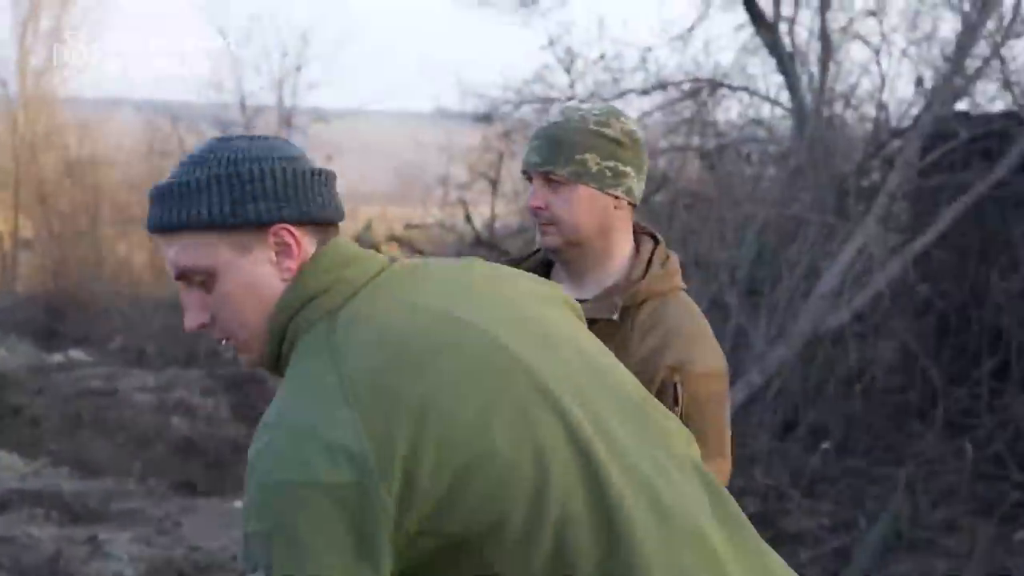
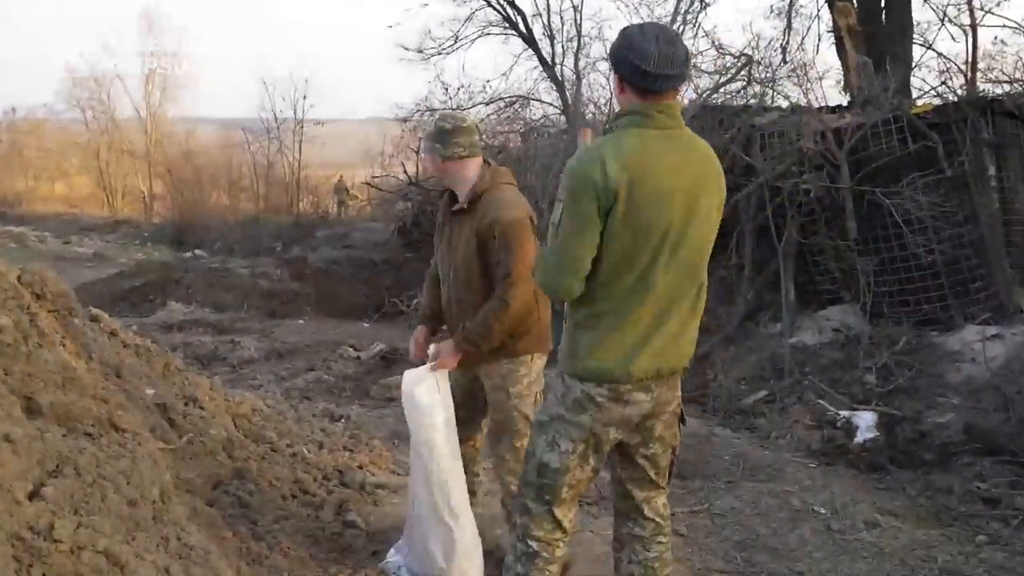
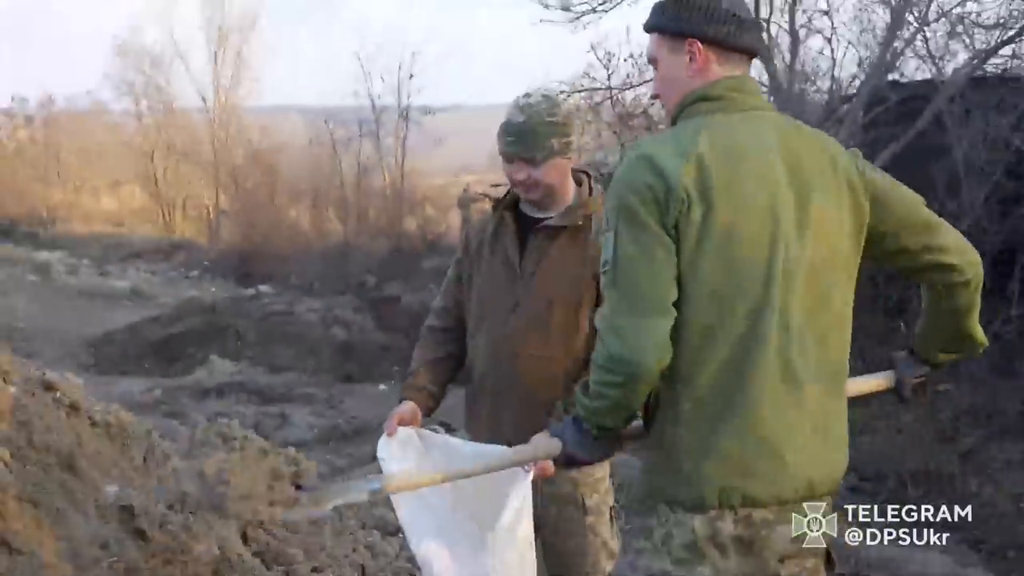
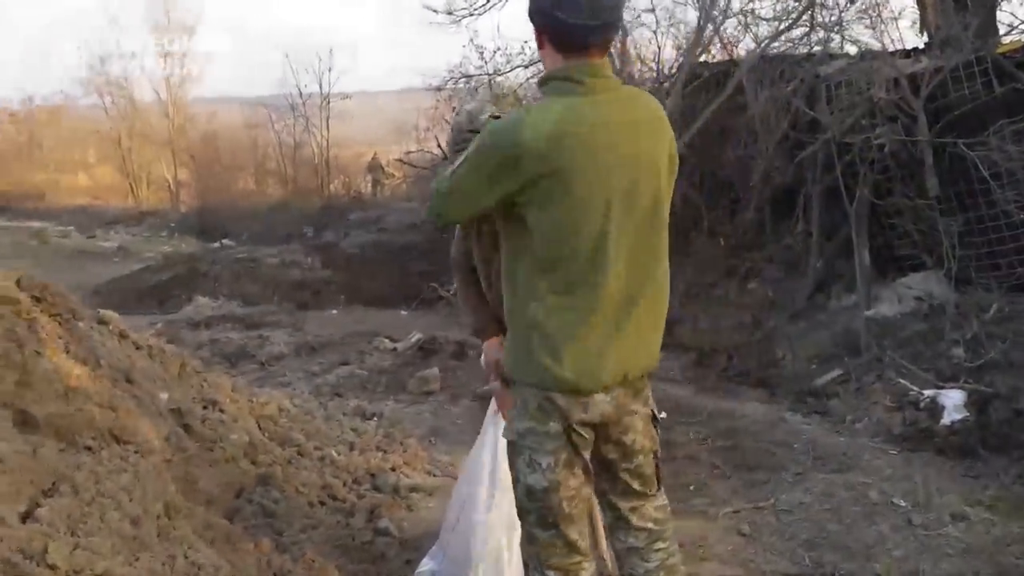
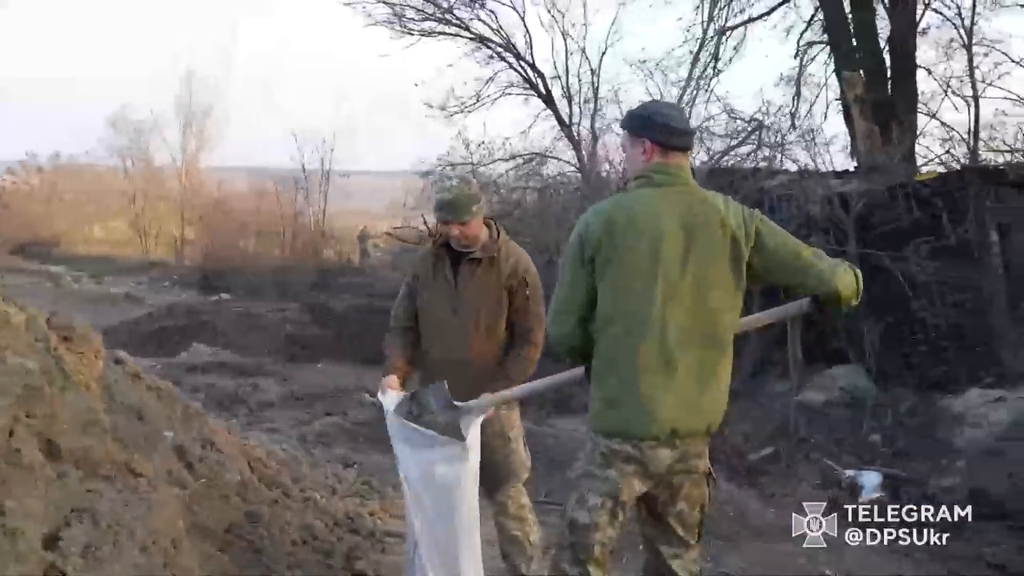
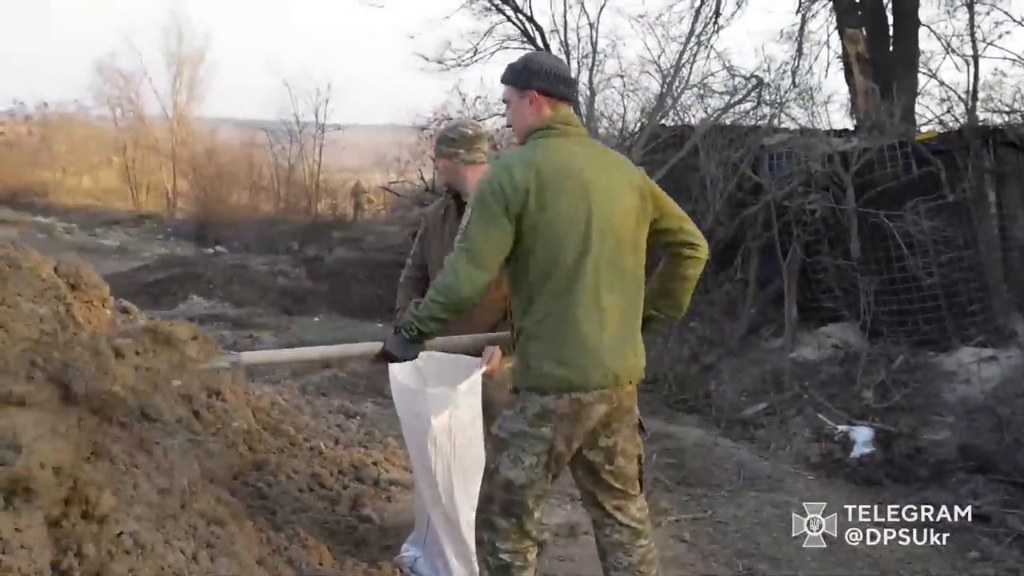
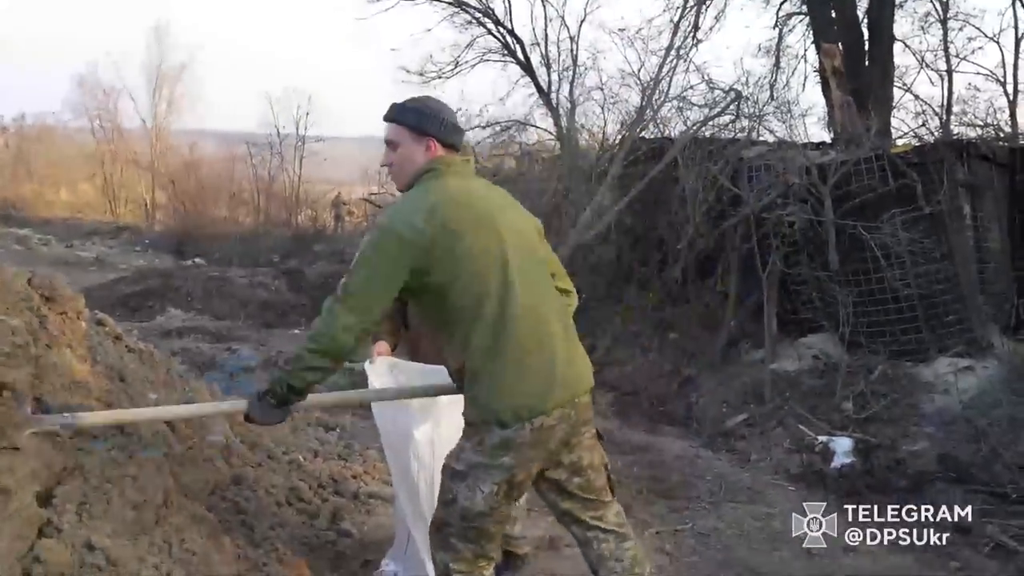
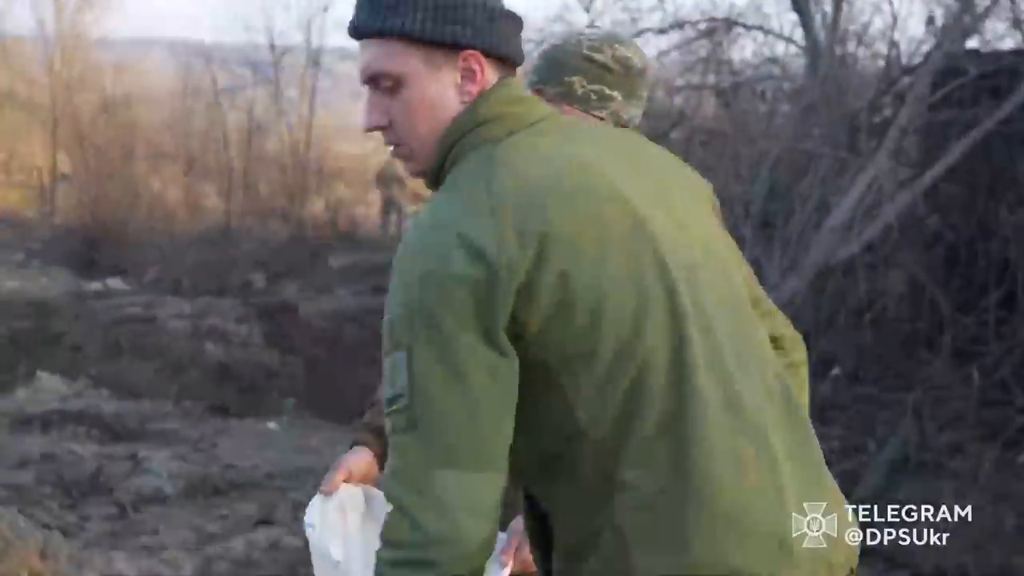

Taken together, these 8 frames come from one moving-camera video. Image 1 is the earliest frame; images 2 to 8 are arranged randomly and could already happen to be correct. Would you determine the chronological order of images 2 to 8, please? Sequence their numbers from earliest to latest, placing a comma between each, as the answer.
8, 3, 5, 7, 6, 2, 4
